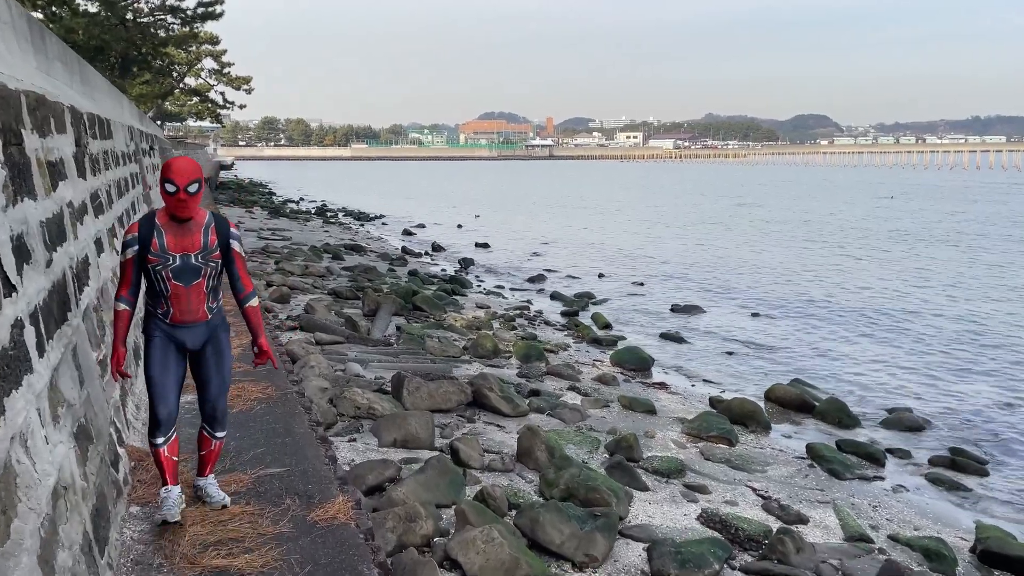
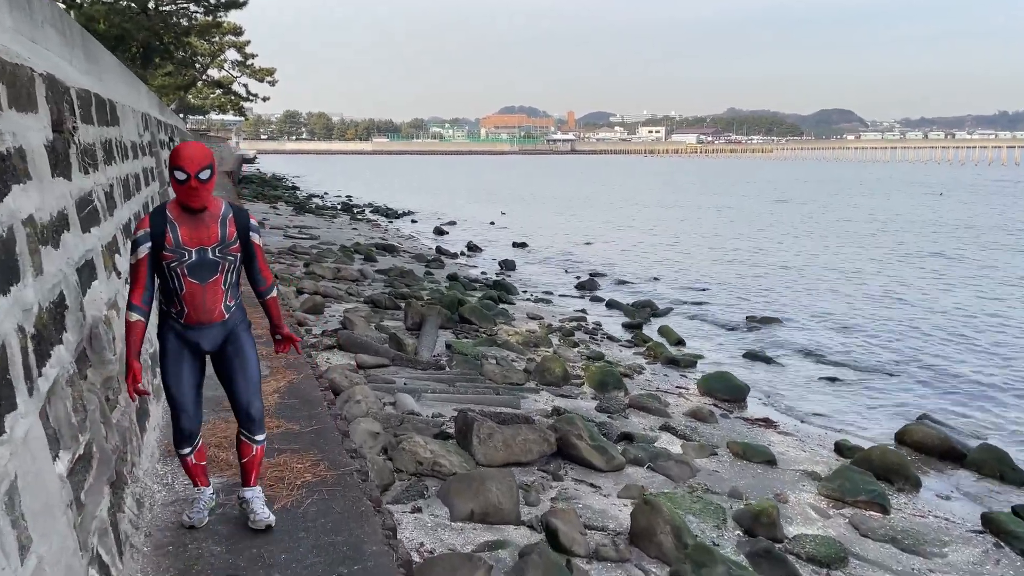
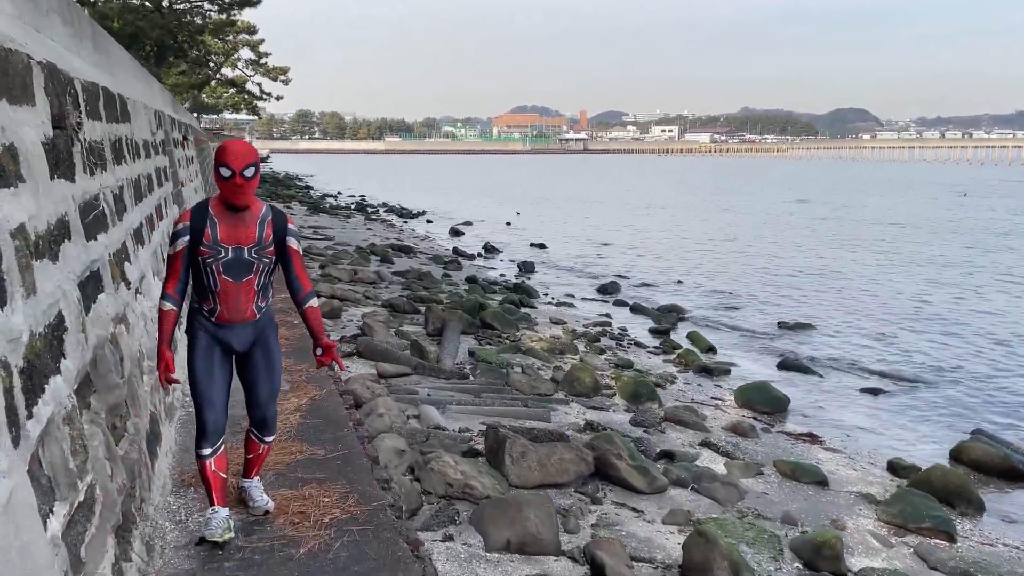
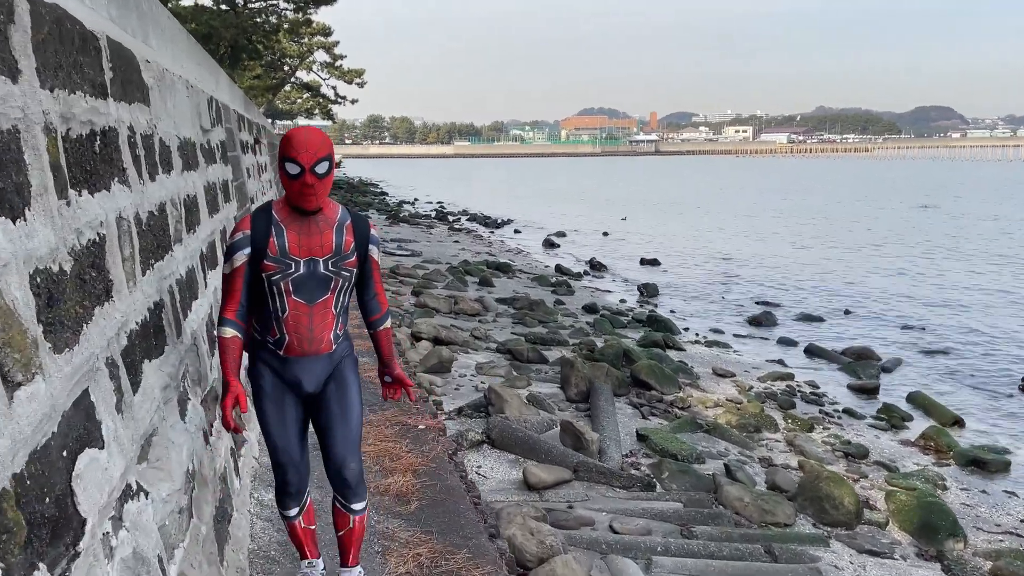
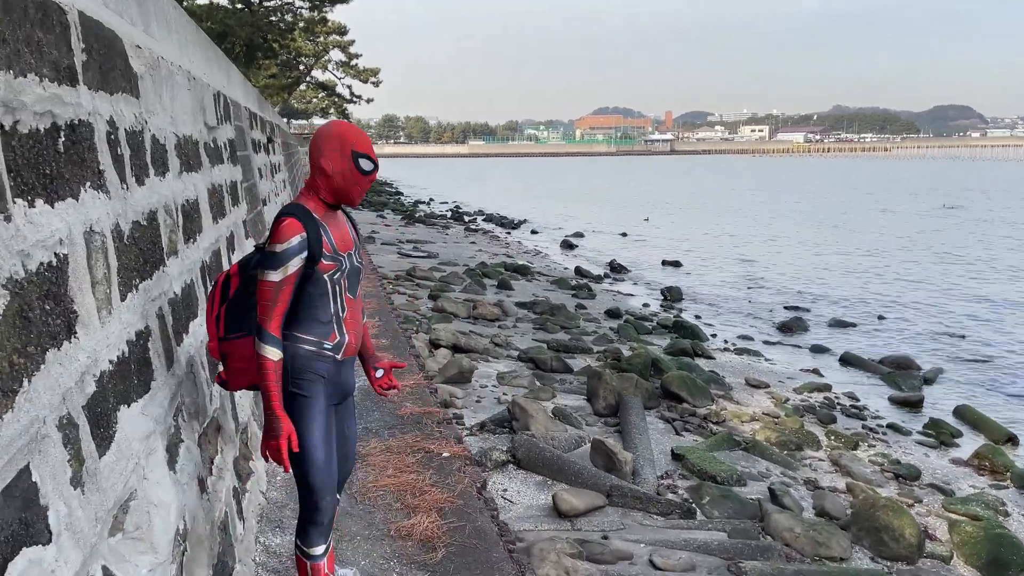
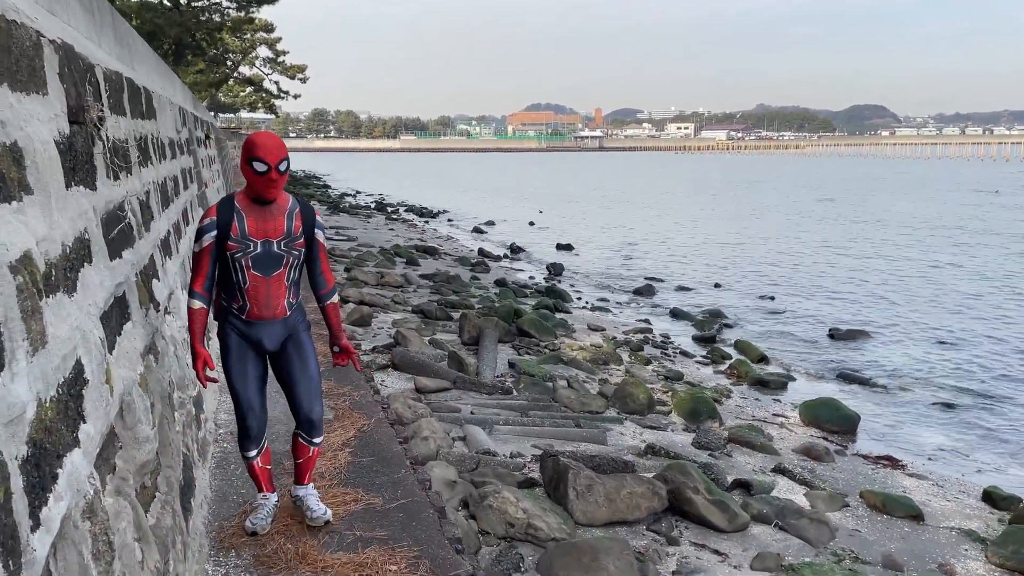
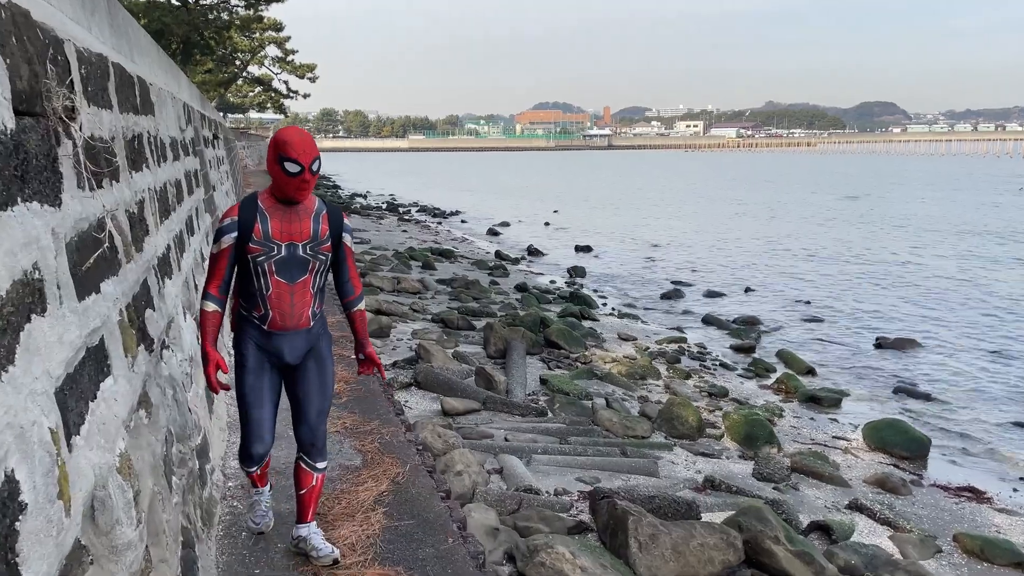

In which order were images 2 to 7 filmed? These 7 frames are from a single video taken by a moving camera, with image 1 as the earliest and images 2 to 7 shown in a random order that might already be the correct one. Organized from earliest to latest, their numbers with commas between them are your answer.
2, 3, 6, 7, 4, 5
